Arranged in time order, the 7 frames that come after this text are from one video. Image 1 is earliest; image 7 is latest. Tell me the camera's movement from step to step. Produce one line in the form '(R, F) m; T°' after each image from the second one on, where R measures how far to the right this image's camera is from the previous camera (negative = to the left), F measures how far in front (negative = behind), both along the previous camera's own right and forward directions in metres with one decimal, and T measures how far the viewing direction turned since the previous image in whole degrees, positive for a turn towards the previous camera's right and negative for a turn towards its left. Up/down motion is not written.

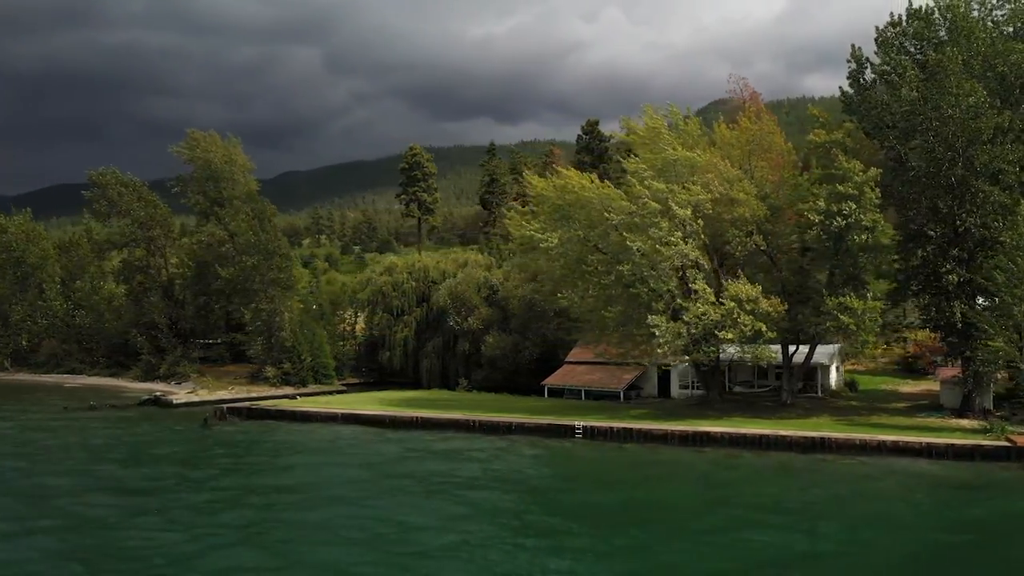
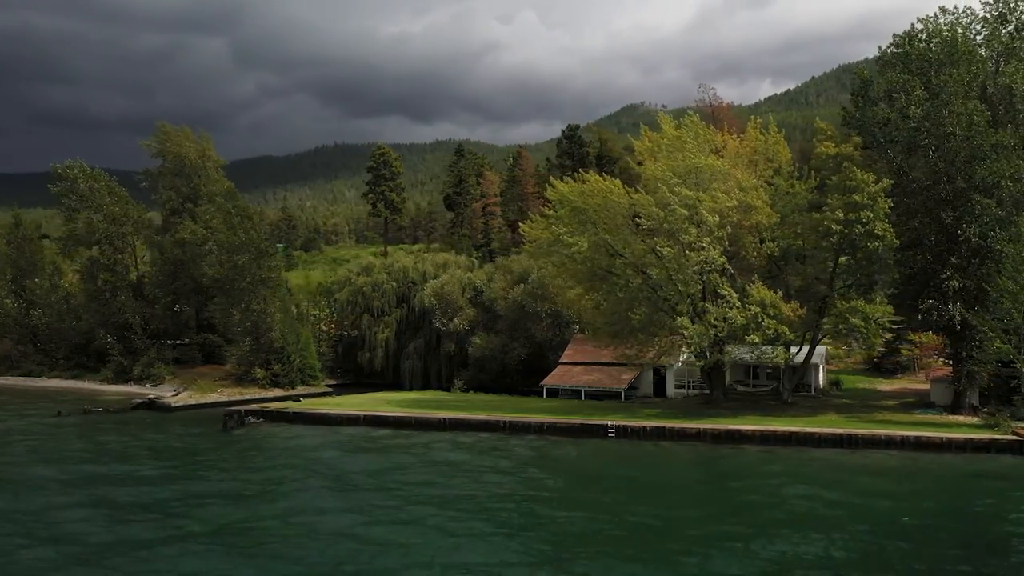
(-4.6, -0.1) m; +5°
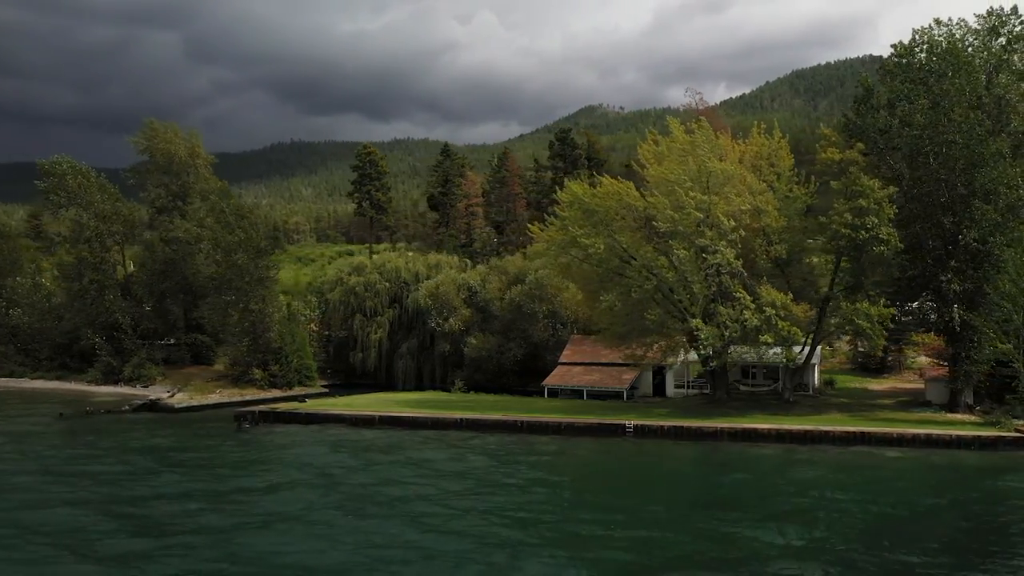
(-2.4, -0.2) m; +3°
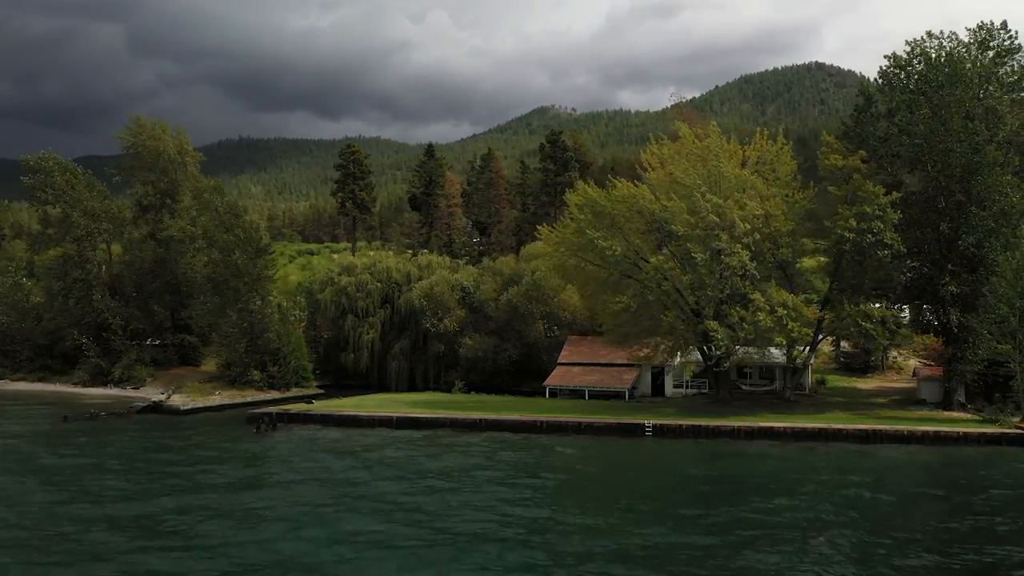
(-2.7, -0.3) m; +3°
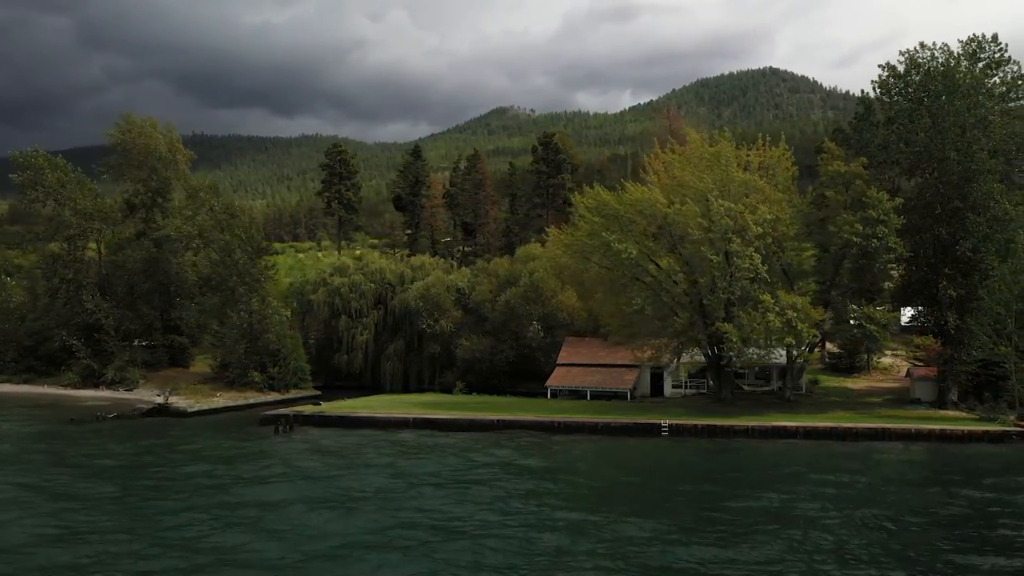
(-2.4, -0.3) m; +3°
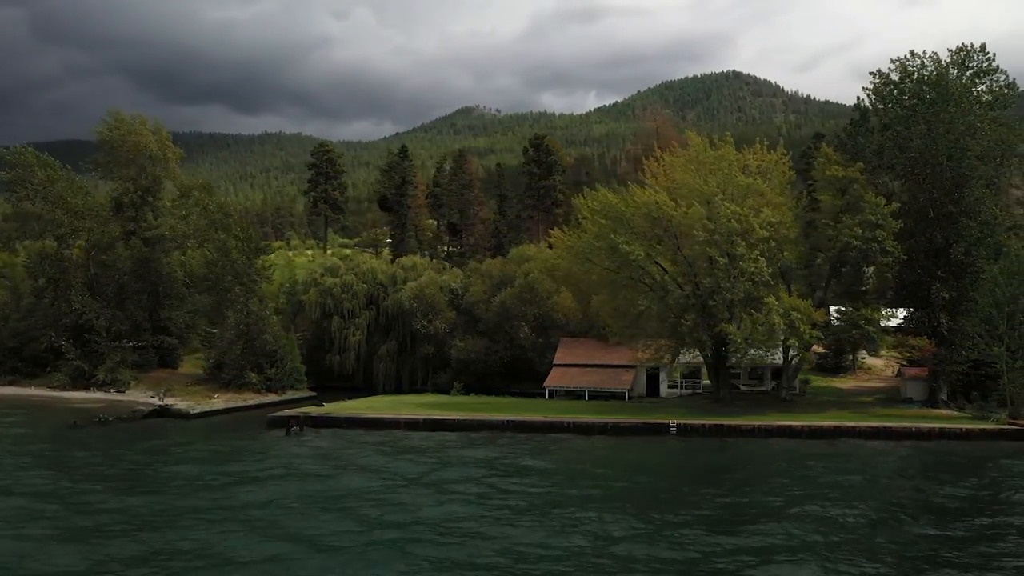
(-1.8, -0.2) m; +2°
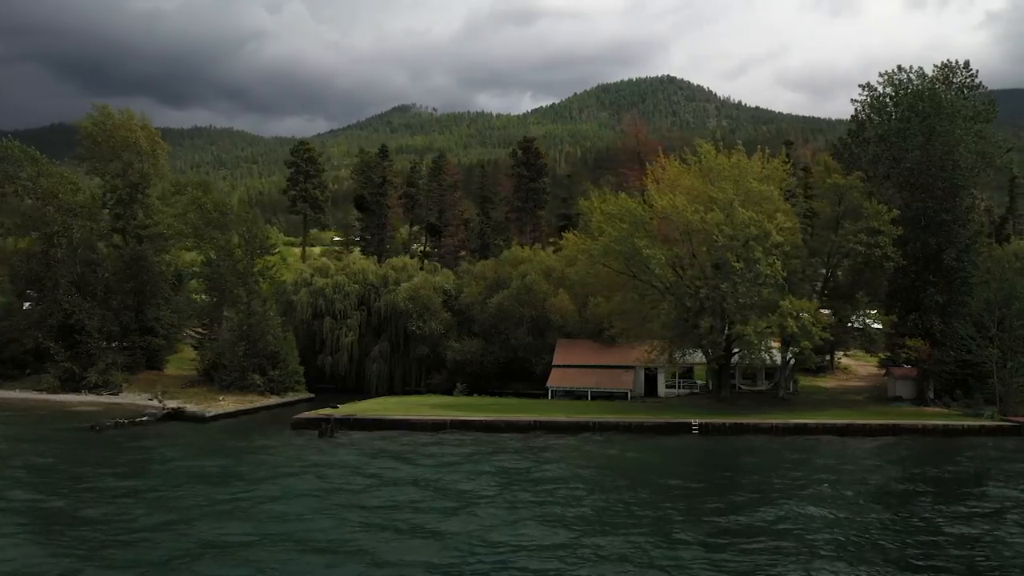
(-3.7, -0.5) m; +4°
